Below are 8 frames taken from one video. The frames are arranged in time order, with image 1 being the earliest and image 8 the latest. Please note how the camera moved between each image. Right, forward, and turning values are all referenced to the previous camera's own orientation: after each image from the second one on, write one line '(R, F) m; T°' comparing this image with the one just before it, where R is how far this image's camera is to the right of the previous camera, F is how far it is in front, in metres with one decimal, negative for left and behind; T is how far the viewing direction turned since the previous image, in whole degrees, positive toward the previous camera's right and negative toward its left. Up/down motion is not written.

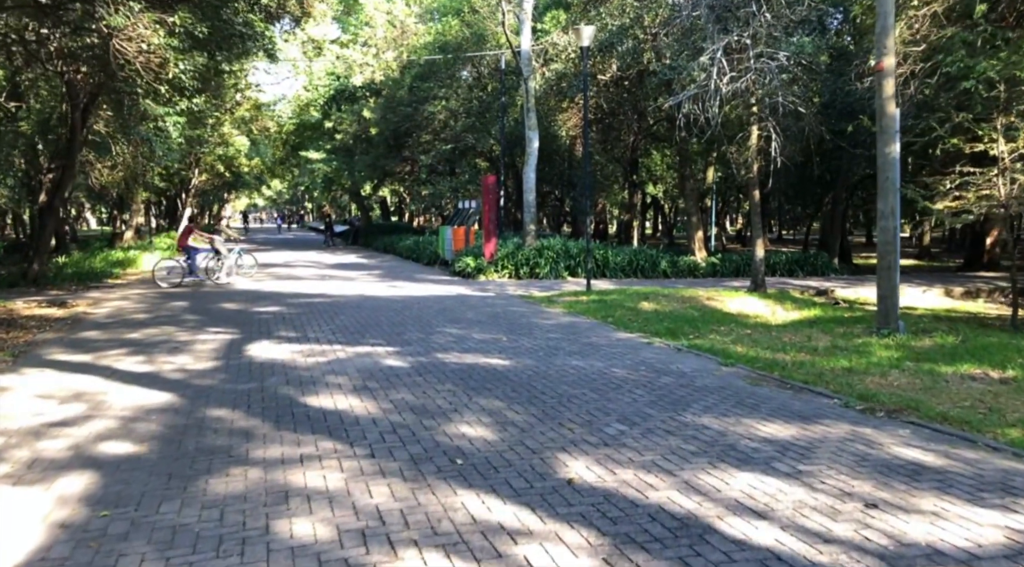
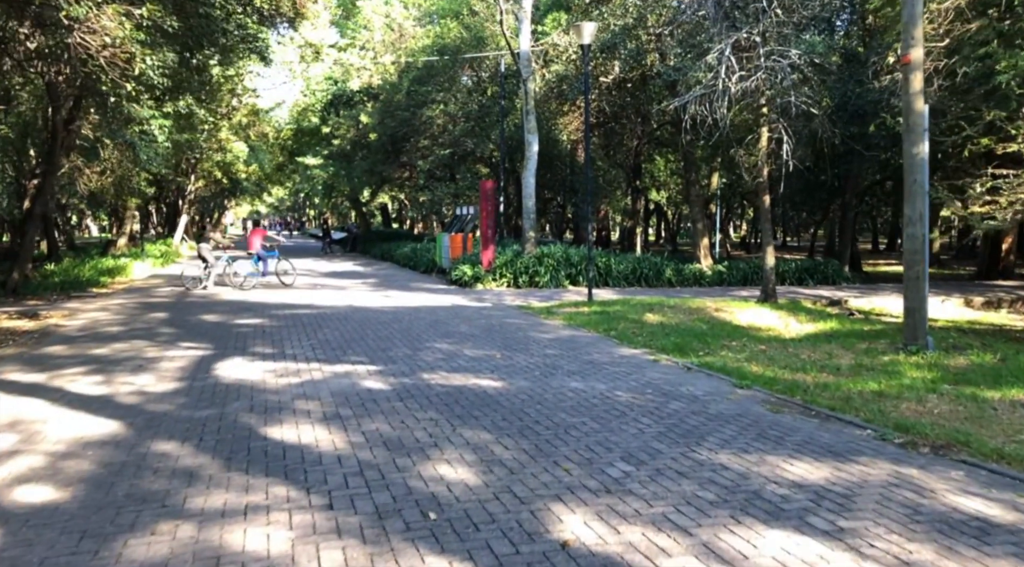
(+0.1, +0.9) m; 0°
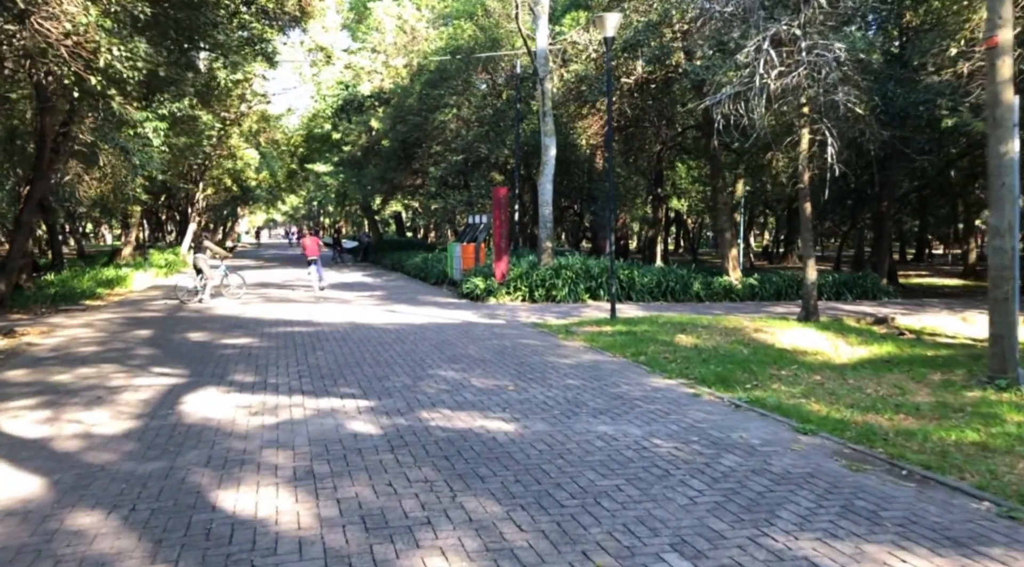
(0.0, +1.3) m; -1°
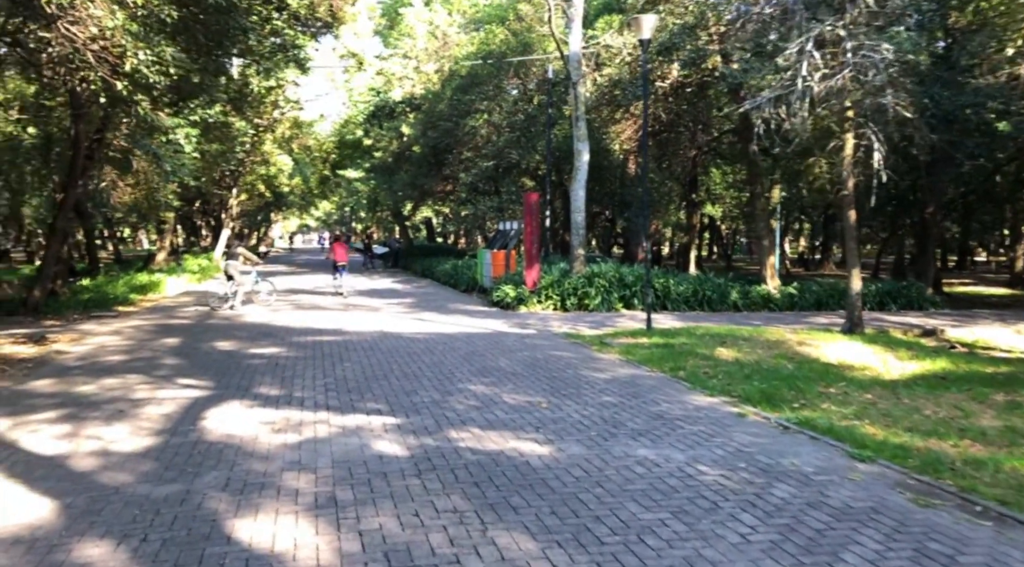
(0.0, +0.4) m; -2°
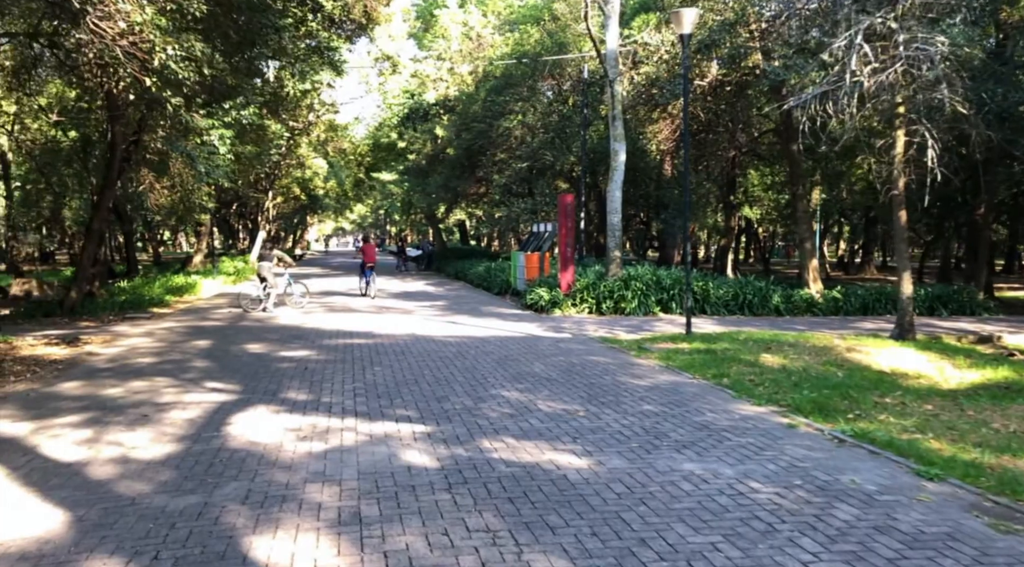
(0.0, +0.4) m; -2°
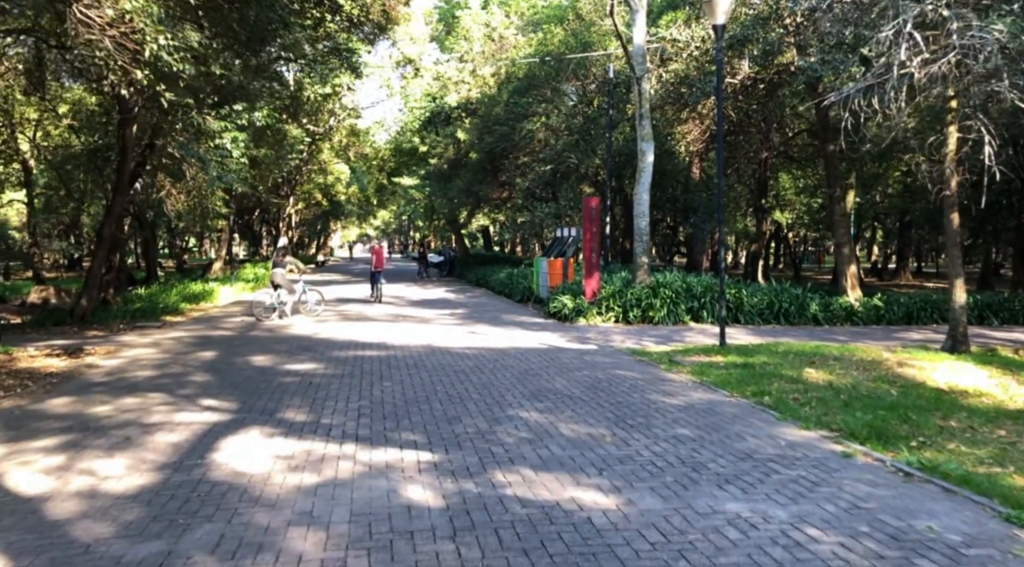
(+0.1, +0.8) m; -2°
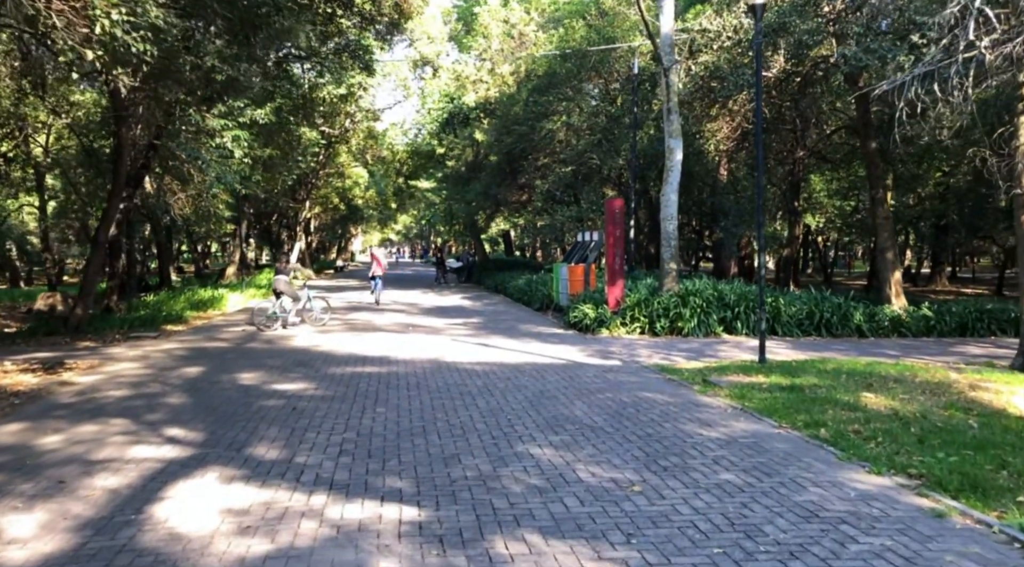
(+0.1, +1.3) m; -2°
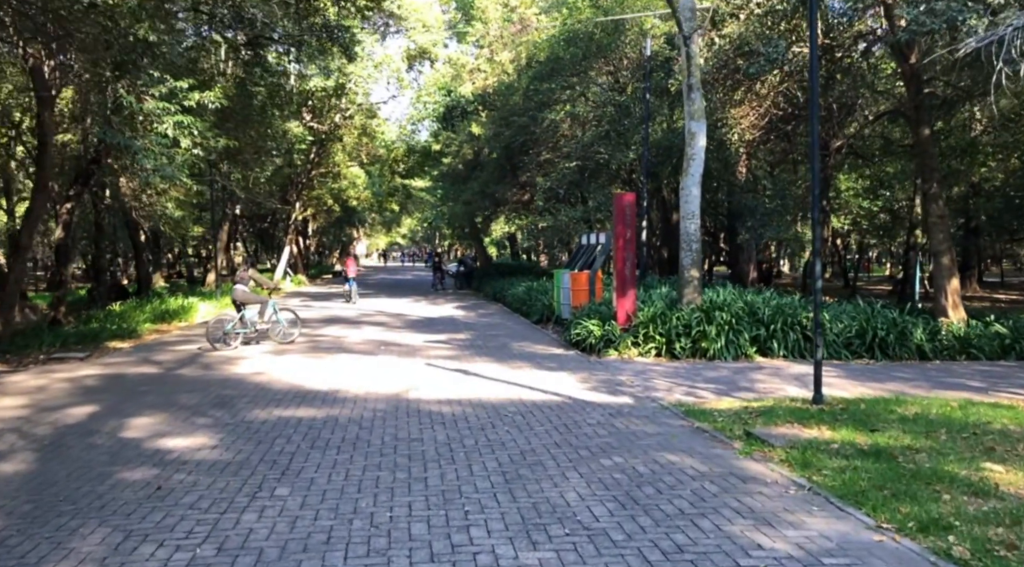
(+0.3, +2.7) m; -1°
